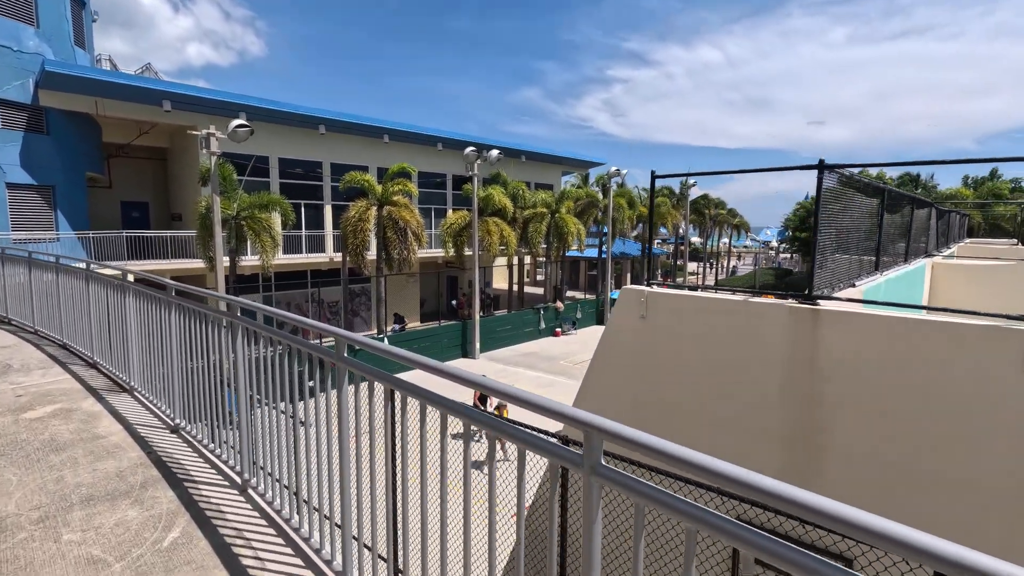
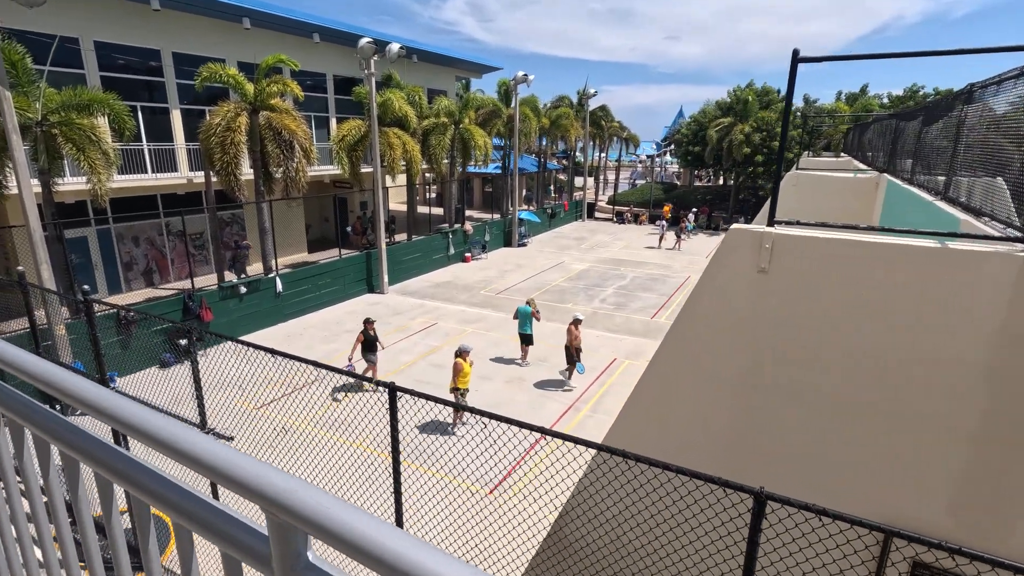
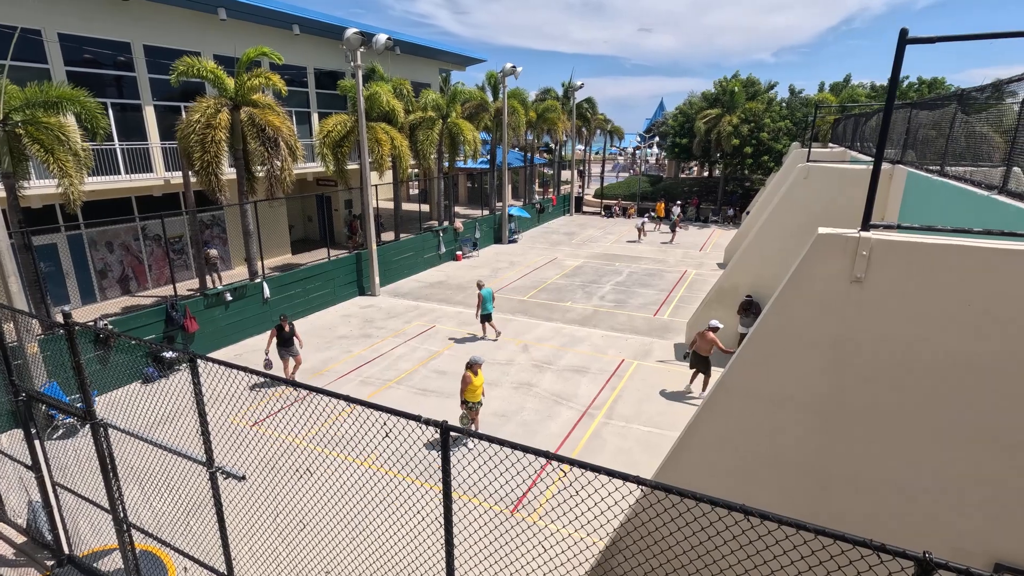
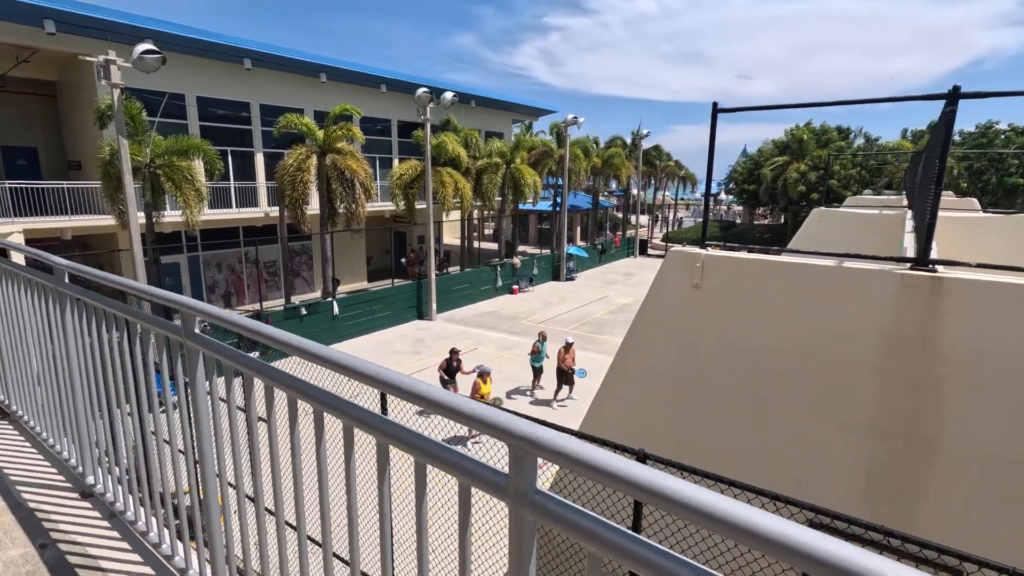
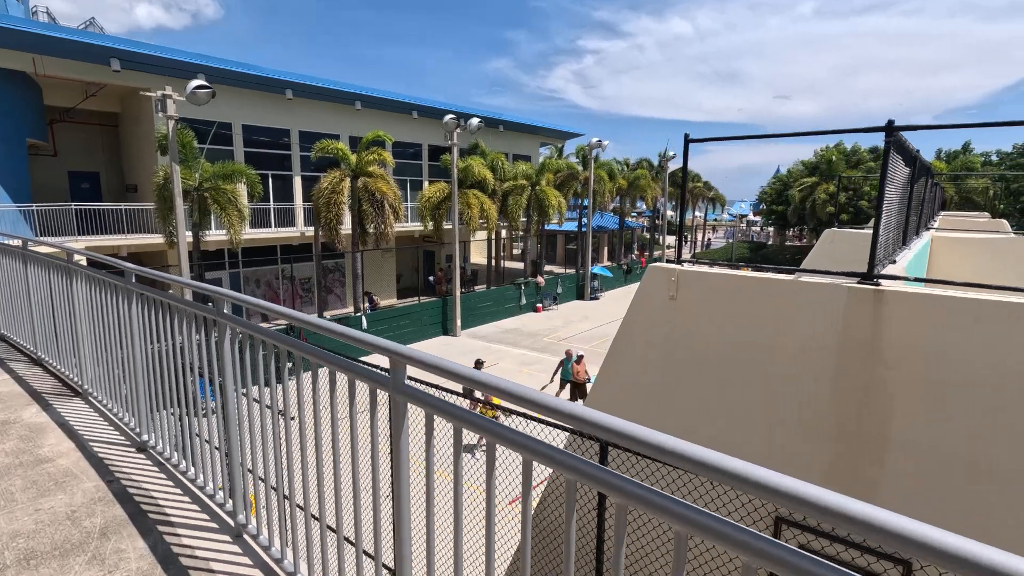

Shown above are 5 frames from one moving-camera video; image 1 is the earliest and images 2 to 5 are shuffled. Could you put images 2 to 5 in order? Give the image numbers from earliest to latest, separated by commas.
5, 4, 2, 3
